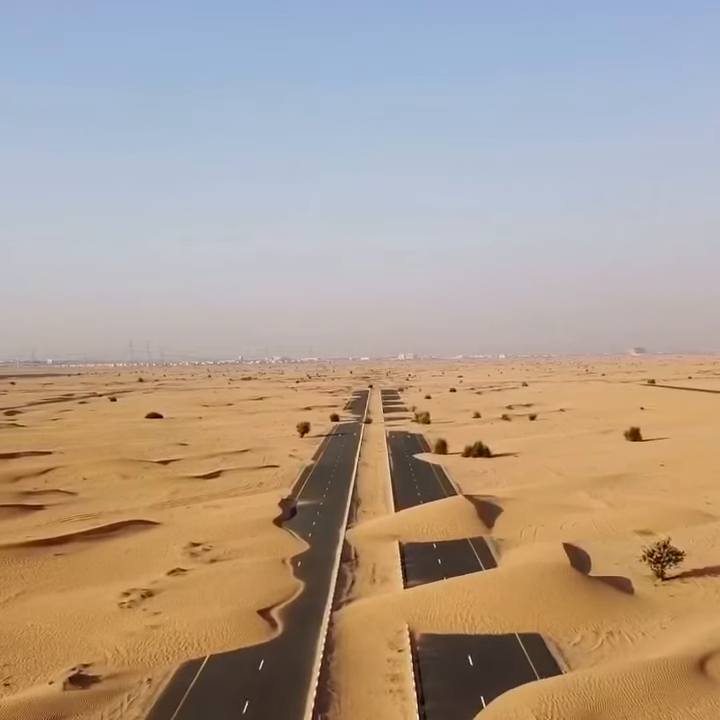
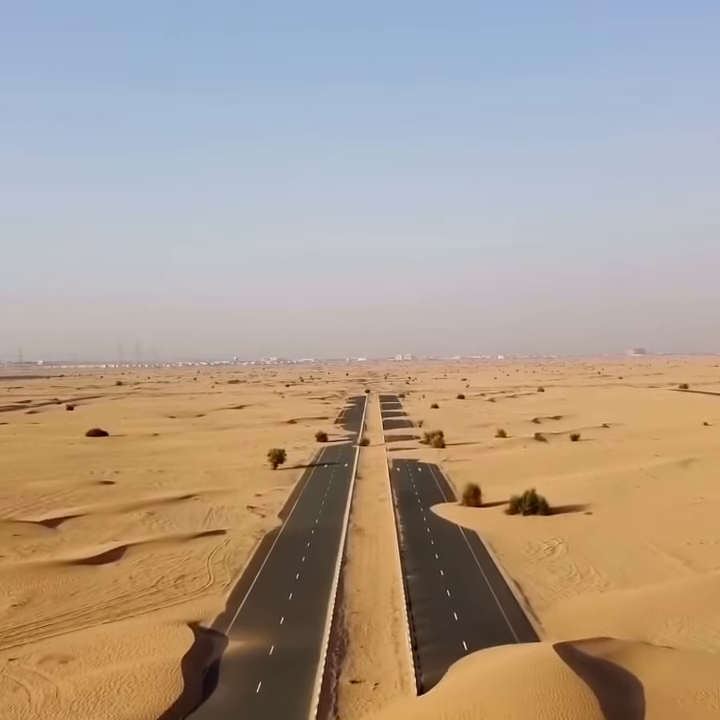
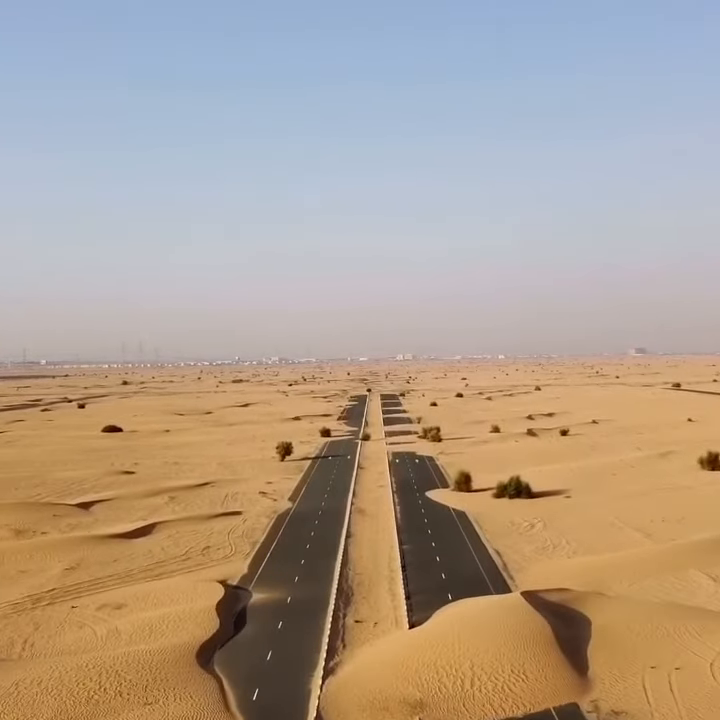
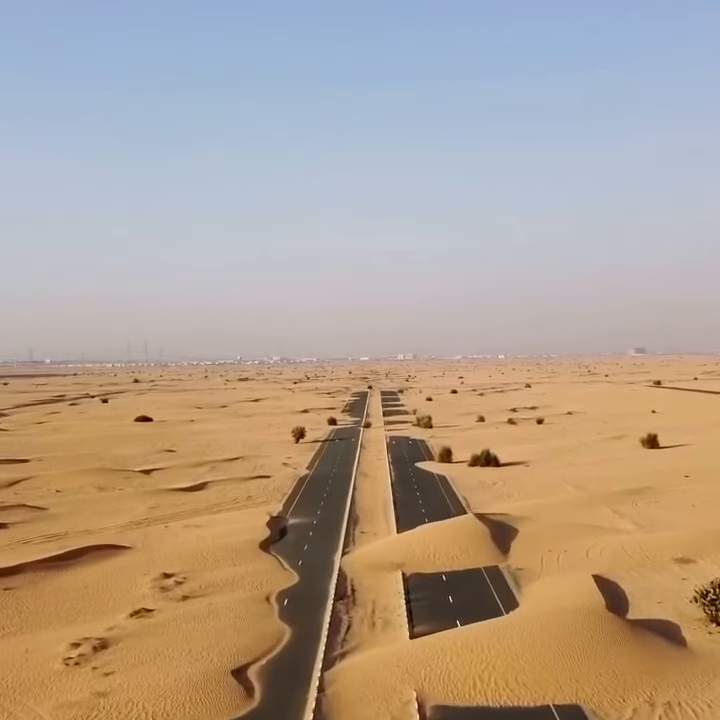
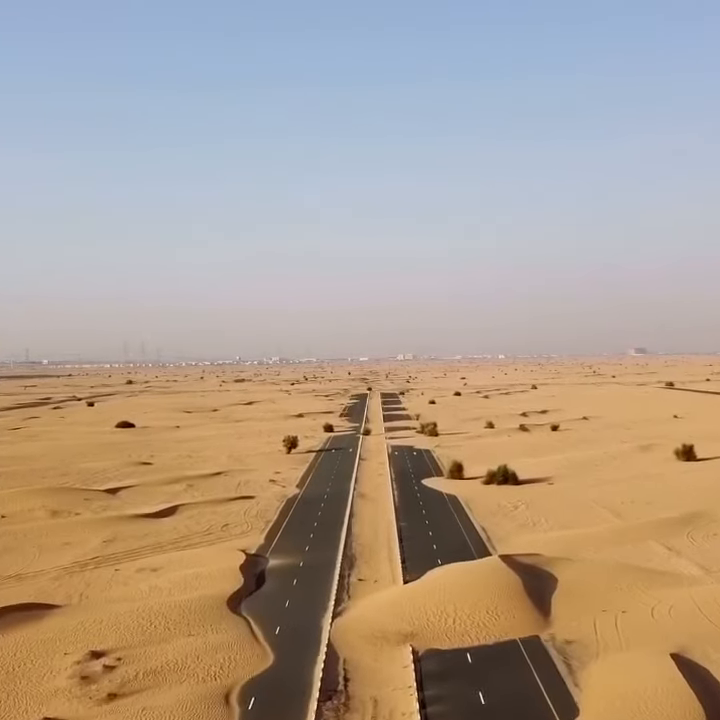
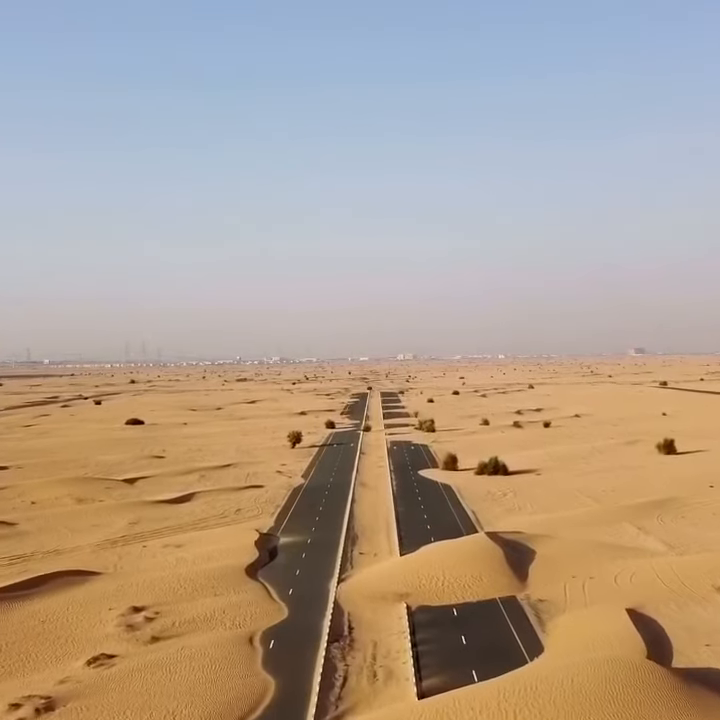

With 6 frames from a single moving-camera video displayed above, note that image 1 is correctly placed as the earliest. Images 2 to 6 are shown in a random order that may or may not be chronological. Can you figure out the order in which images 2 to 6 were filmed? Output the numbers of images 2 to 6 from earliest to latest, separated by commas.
4, 6, 5, 3, 2
